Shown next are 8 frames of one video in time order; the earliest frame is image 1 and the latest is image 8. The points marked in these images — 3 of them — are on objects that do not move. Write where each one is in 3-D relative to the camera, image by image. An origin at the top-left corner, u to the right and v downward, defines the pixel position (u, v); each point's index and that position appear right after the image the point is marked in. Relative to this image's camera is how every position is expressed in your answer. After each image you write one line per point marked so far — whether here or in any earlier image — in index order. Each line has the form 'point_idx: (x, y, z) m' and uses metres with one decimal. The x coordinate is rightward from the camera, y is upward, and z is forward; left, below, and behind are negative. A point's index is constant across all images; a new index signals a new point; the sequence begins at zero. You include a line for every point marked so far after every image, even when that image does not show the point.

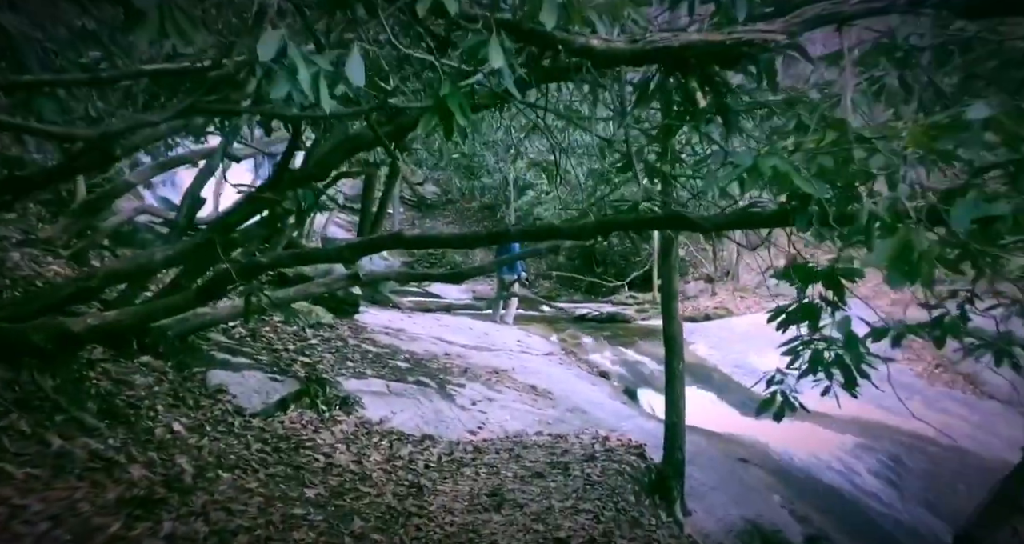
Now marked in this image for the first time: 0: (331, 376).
0: (-1.6, -0.9, +6.2) m
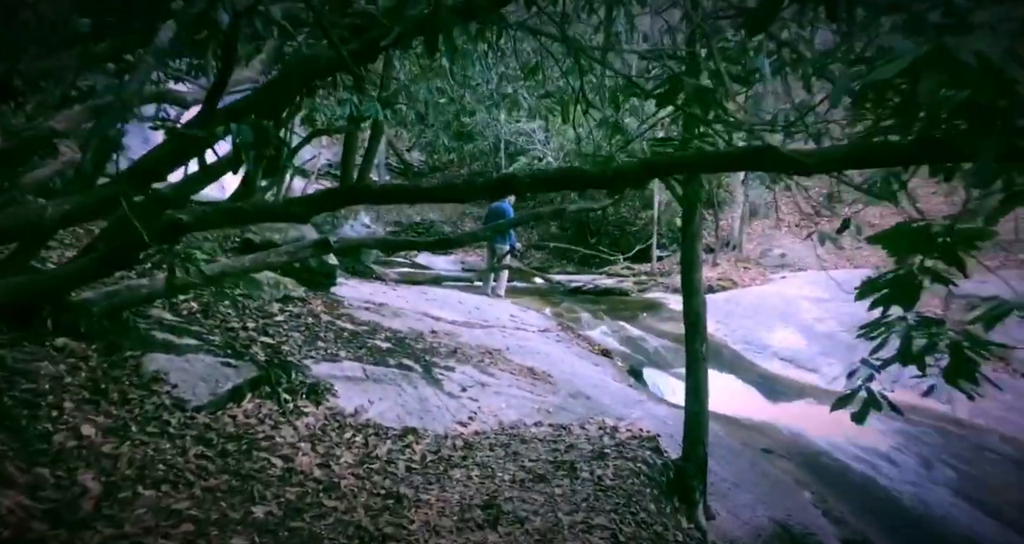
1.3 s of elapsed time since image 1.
0: (-1.6, -0.7, +5.4) m
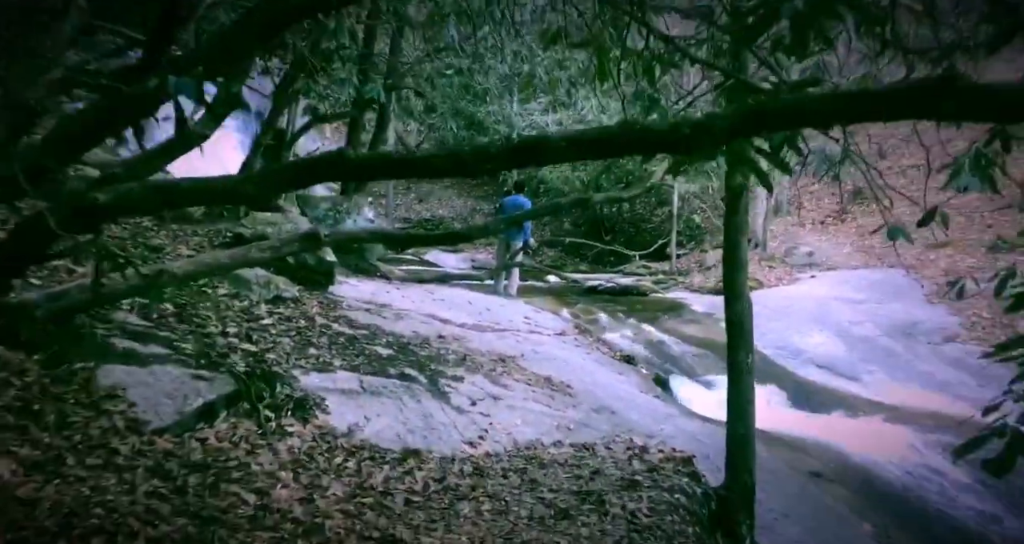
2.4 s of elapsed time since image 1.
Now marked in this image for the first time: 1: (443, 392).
0: (-1.5, -0.6, +4.7) m
1: (-0.5, -0.9, +5.2) m
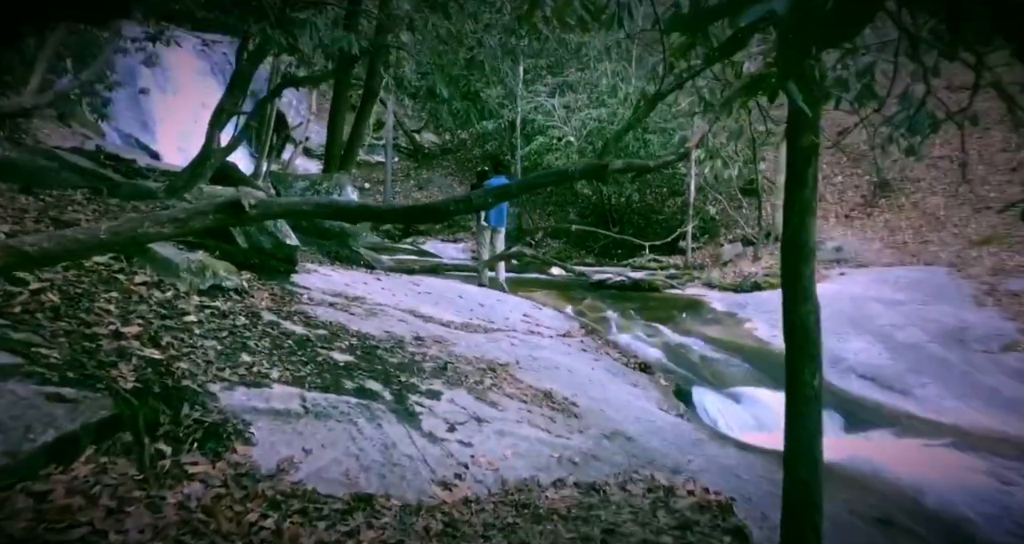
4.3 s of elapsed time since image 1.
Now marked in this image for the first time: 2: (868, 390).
0: (-1.6, -0.6, +3.6) m
1: (-0.6, -0.8, +4.1) m
2: (+3.7, -1.2, +7.4) m
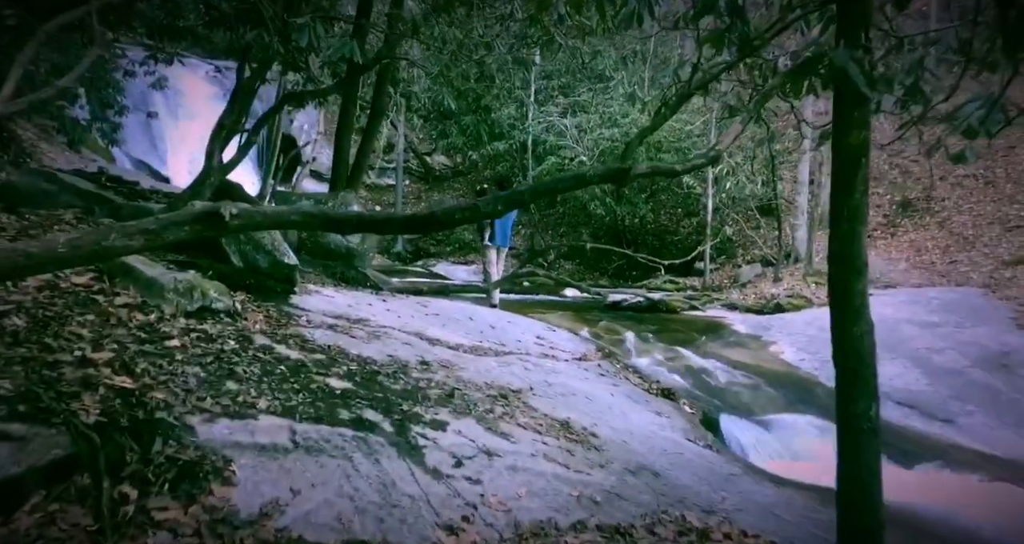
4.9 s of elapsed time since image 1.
0: (-1.5, -0.6, +3.2) m
1: (-0.5, -0.9, +3.7) m
2: (+3.8, -1.4, +6.9) m
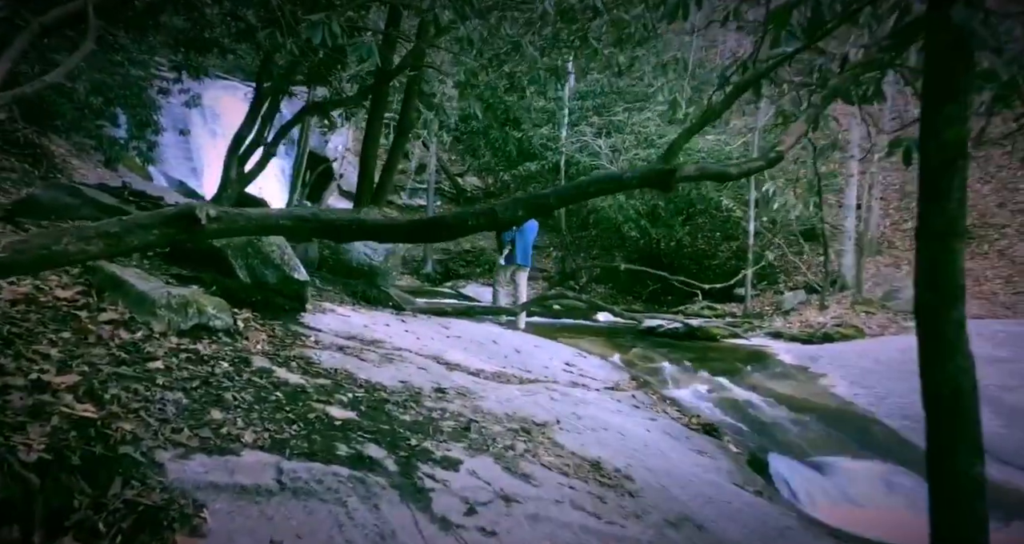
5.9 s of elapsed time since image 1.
0: (-1.4, -0.7, +2.8) m
1: (-0.4, -1.0, +3.2) m
2: (+4.0, -1.6, +6.2) m
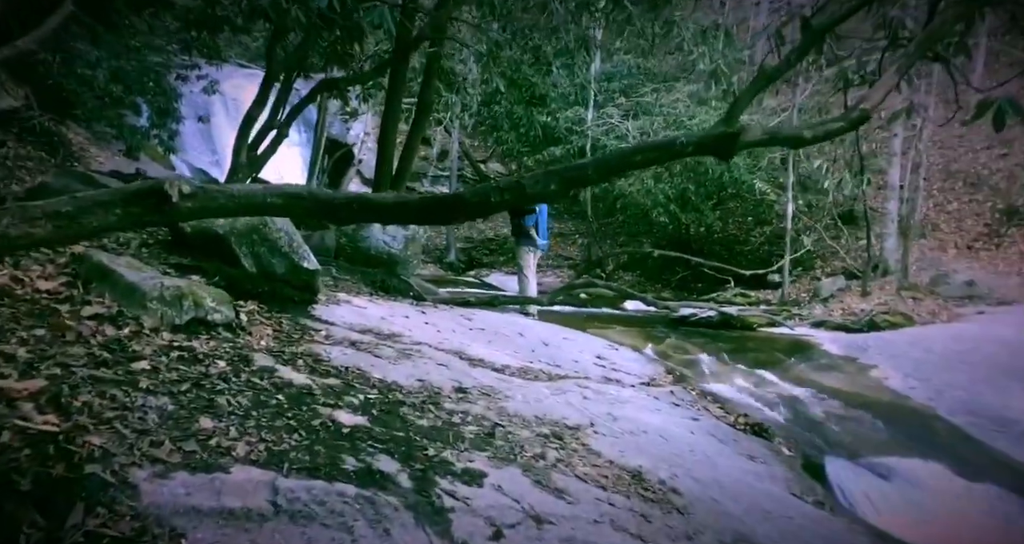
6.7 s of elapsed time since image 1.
0: (-1.3, -0.6, +2.4) m
1: (-0.3, -0.9, +2.8) m
2: (+4.2, -1.5, +5.6) m
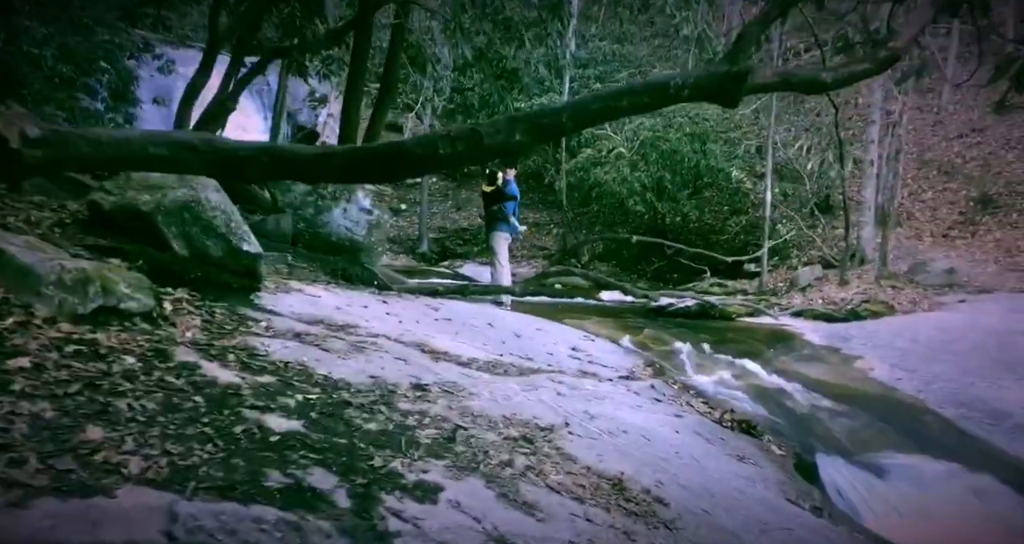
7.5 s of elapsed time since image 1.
0: (-1.4, -0.6, +1.8) m
1: (-0.4, -0.8, +2.3) m
2: (+4.0, -1.4, +5.3) m
